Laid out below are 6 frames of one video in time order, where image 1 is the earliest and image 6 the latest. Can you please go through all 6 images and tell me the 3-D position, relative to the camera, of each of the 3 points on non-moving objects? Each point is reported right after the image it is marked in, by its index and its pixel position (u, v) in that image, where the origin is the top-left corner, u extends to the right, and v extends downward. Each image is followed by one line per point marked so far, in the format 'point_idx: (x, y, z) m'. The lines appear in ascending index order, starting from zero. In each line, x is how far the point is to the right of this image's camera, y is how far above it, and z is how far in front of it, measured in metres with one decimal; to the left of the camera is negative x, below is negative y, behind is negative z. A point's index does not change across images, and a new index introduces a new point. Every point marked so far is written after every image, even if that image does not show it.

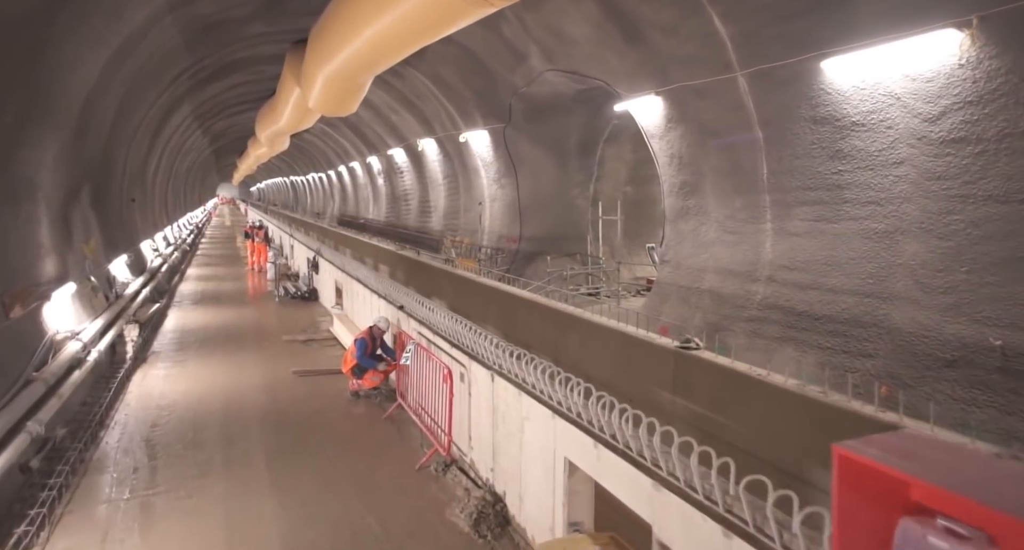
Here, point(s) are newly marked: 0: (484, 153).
0: (-0.5, +2.2, +11.0) m
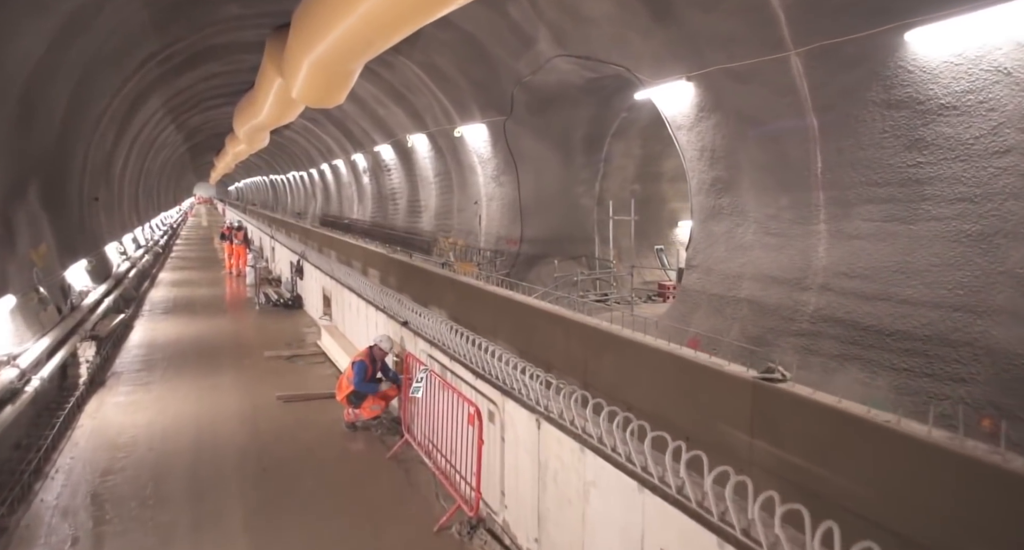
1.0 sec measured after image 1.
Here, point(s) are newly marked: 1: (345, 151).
0: (-0.5, +2.1, +10.3) m
1: (-5.5, +4.0, +20.0) m
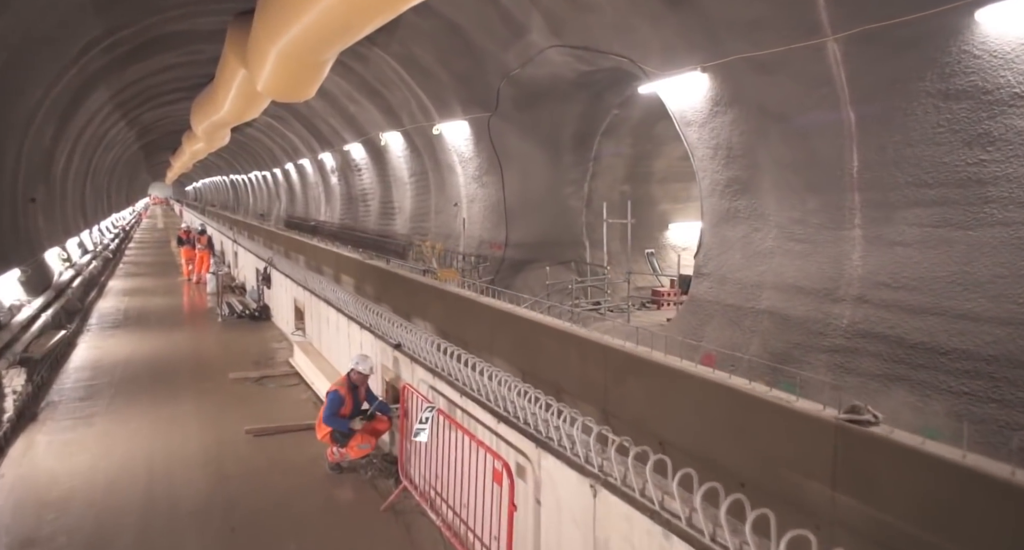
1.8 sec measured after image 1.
0: (-0.8, +2.0, +9.7) m
1: (-6.3, +3.9, +19.2) m
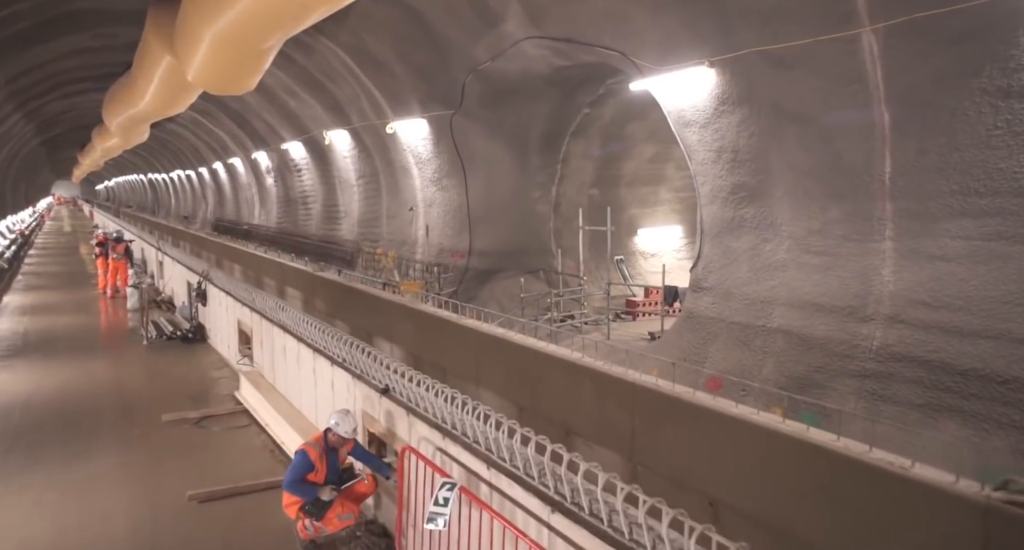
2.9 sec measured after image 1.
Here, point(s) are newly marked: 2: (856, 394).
0: (-1.3, +1.8, +9.0) m
1: (-7.8, +3.6, +17.8) m
2: (+2.2, -0.8, +3.9) m
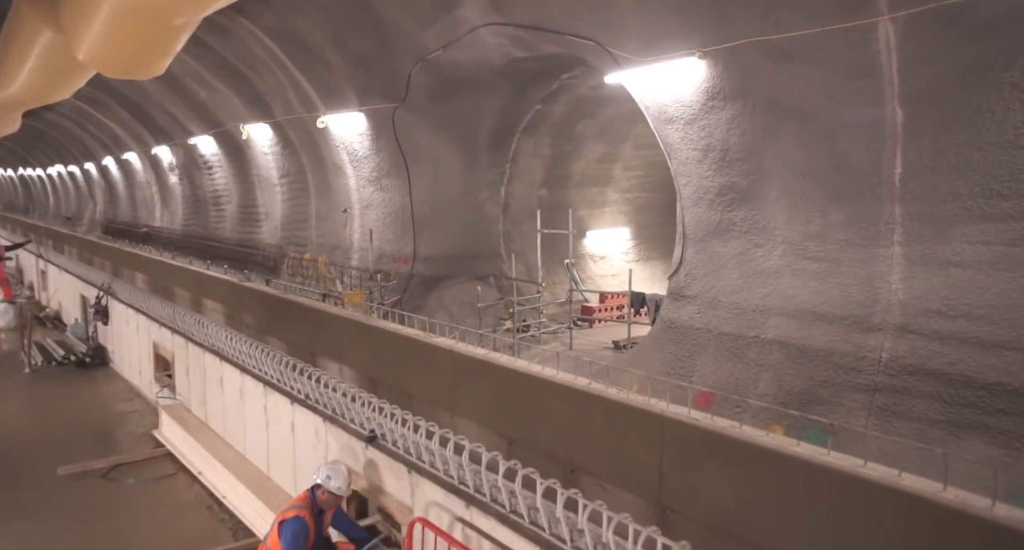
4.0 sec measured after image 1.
0: (-2.1, +1.7, +8.2) m
1: (-9.7, +3.4, +16.2) m
2: (+2.1, -0.8, +3.7) m
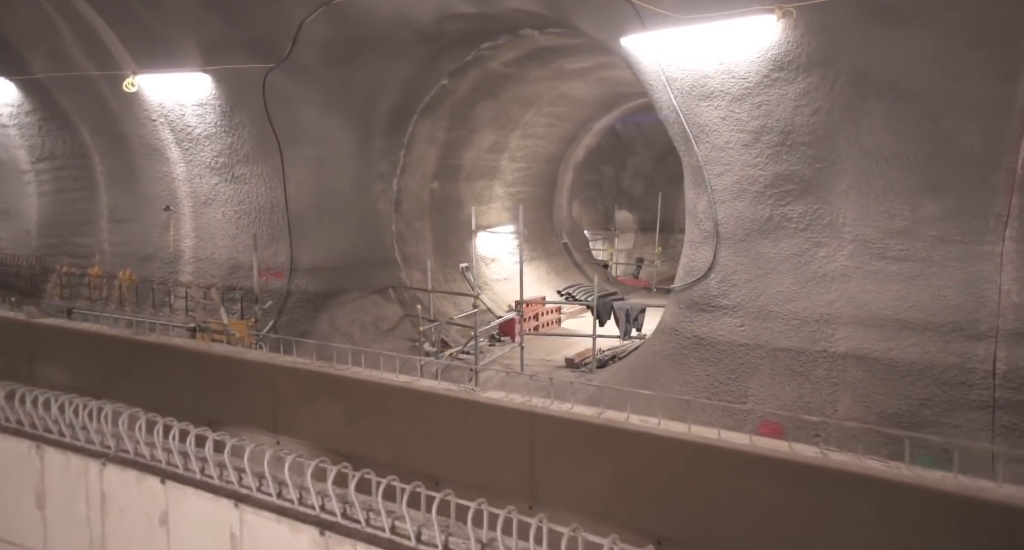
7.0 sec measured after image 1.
0: (-3.1, +1.5, +6.0) m
1: (-13.1, +2.9, +10.7) m
2: (+2.5, -0.8, +3.3) m
